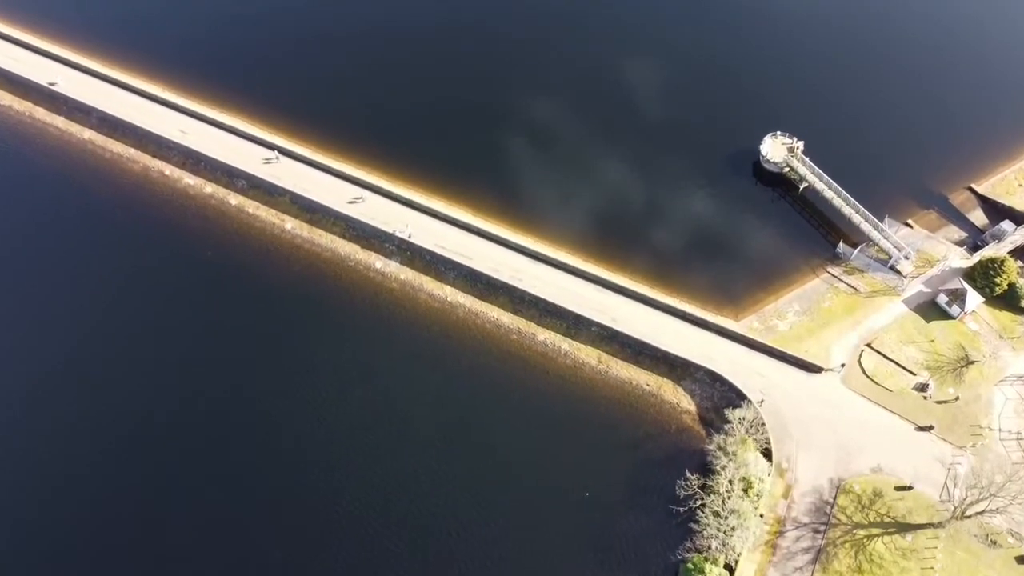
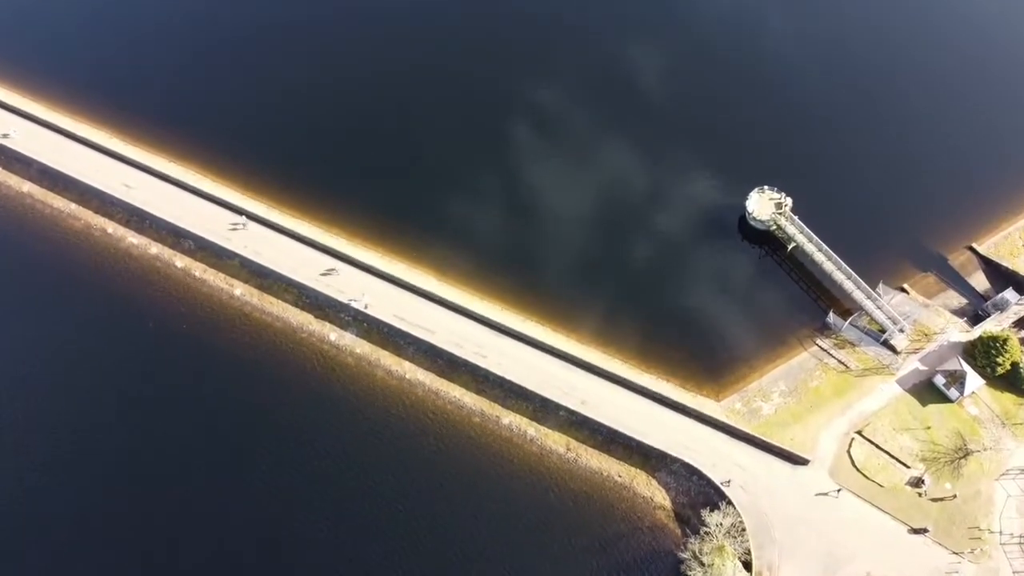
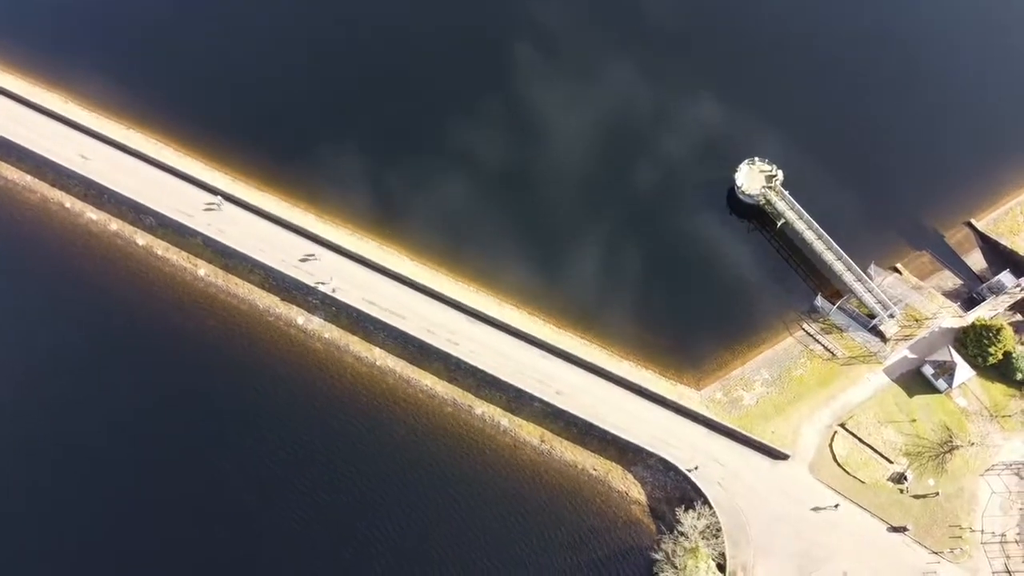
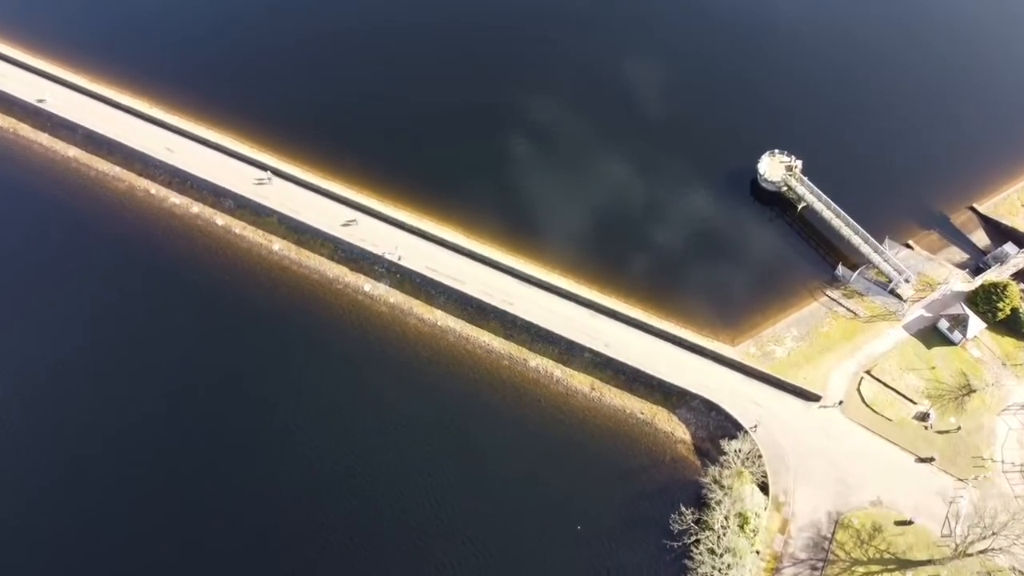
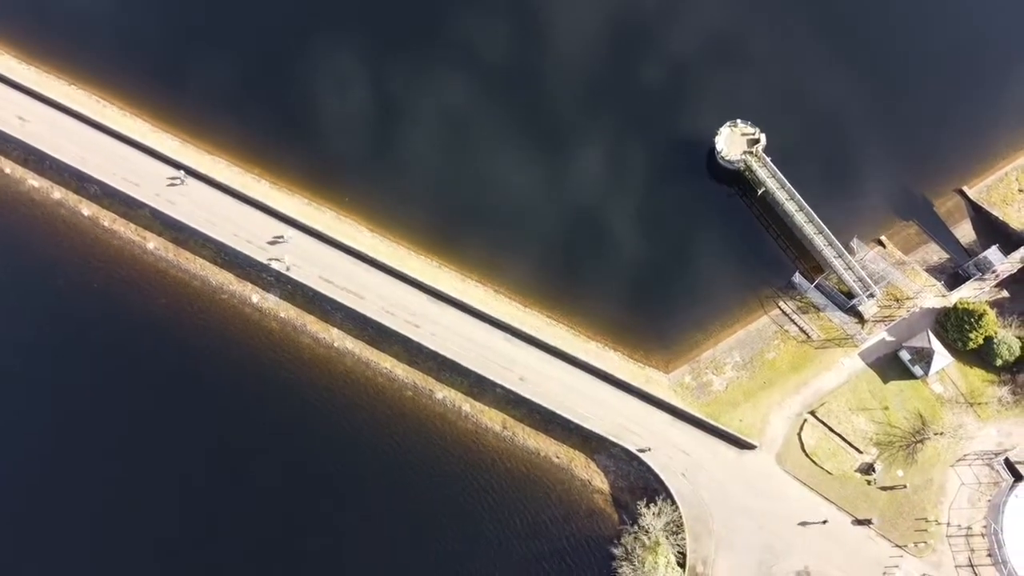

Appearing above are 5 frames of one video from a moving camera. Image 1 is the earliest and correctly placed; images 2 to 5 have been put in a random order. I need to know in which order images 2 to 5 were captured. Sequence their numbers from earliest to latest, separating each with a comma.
4, 2, 3, 5
